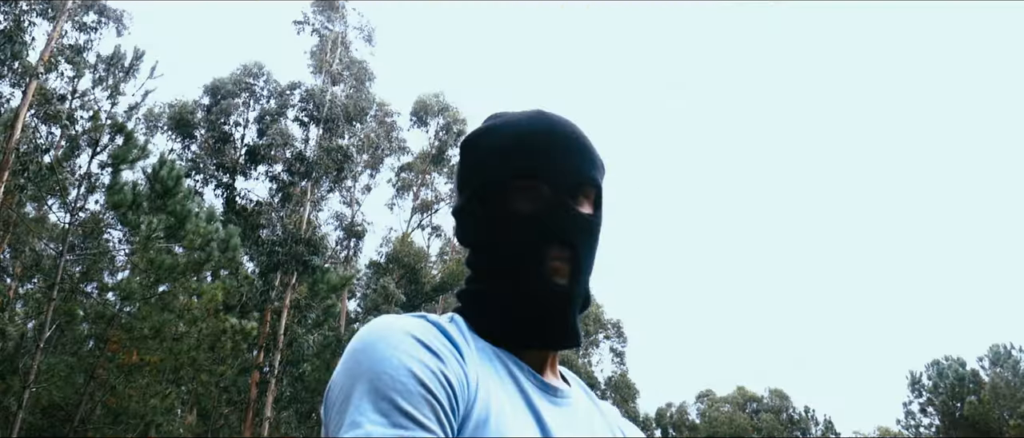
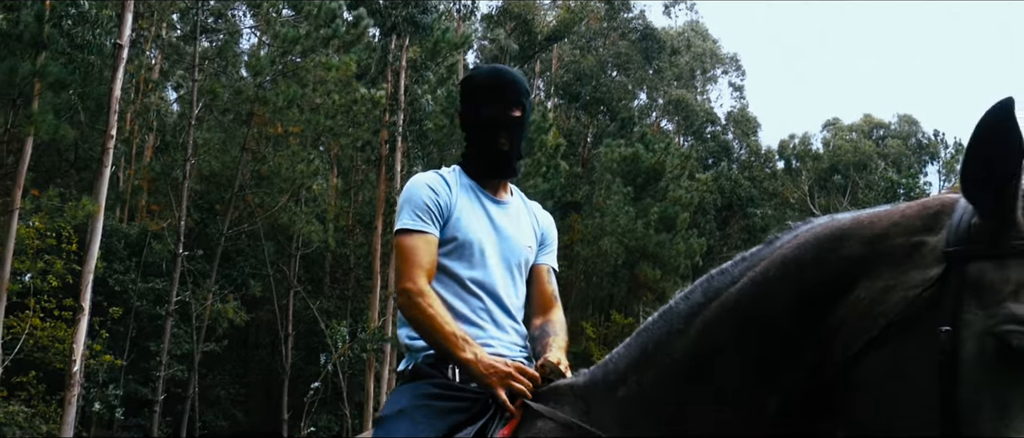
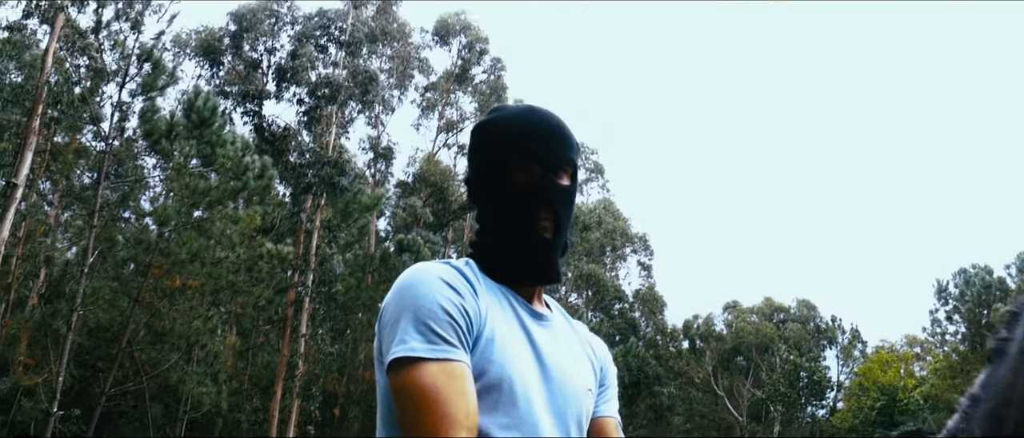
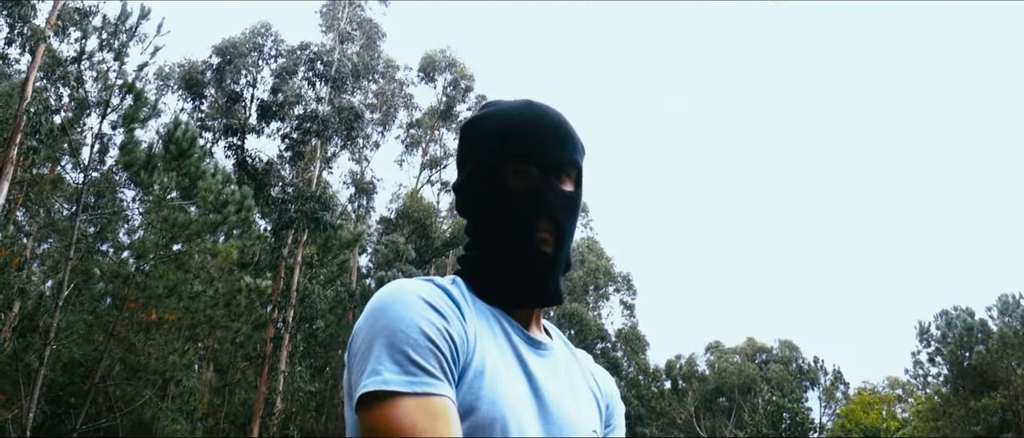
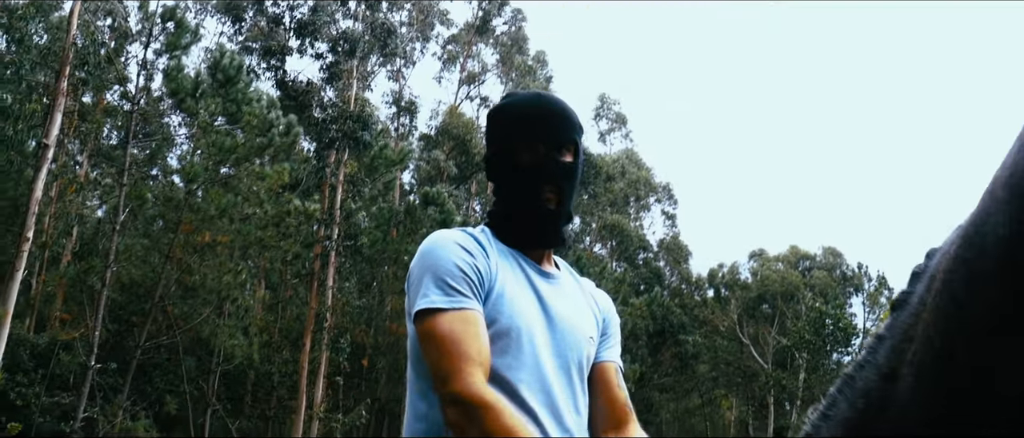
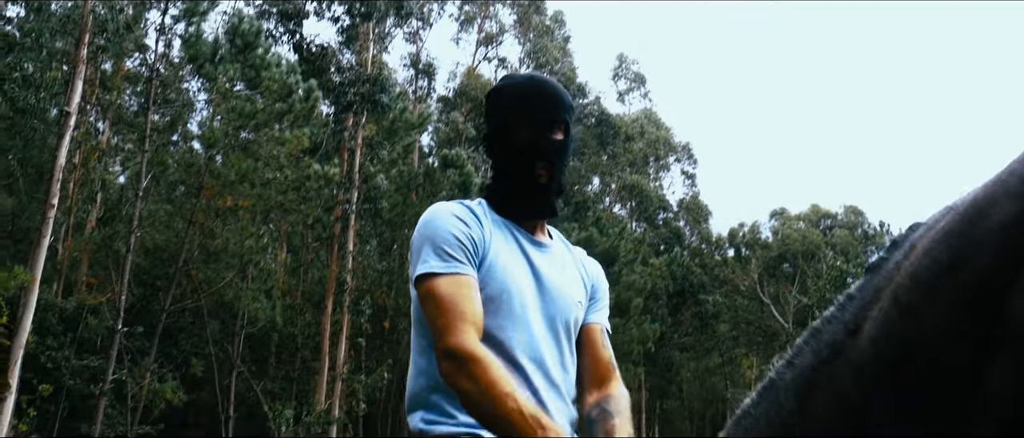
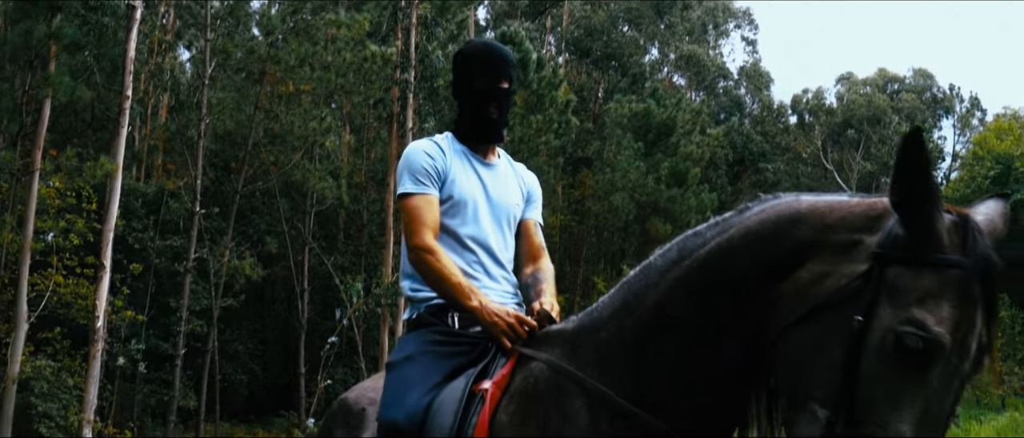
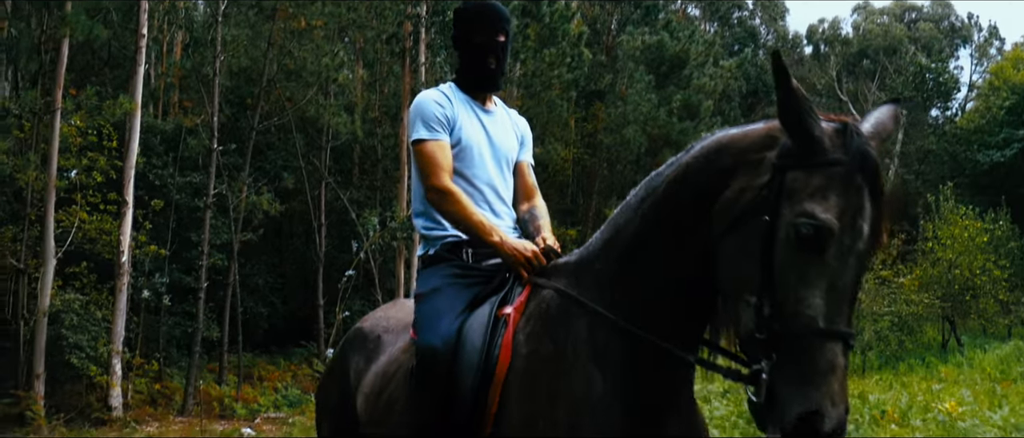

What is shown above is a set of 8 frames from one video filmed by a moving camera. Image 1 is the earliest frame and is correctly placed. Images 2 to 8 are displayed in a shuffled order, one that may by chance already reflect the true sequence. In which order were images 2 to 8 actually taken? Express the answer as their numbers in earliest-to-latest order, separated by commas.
4, 3, 5, 6, 2, 7, 8
